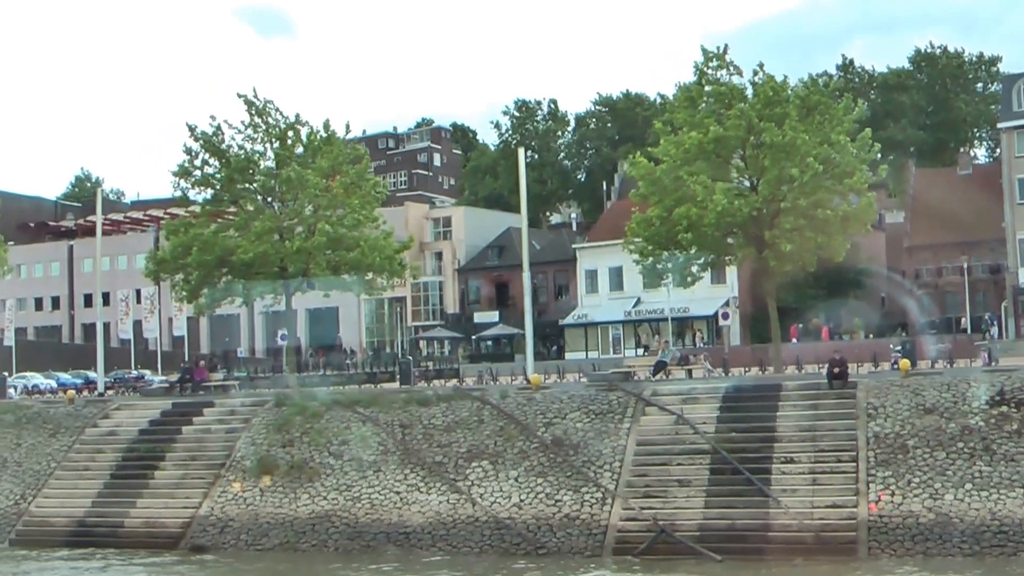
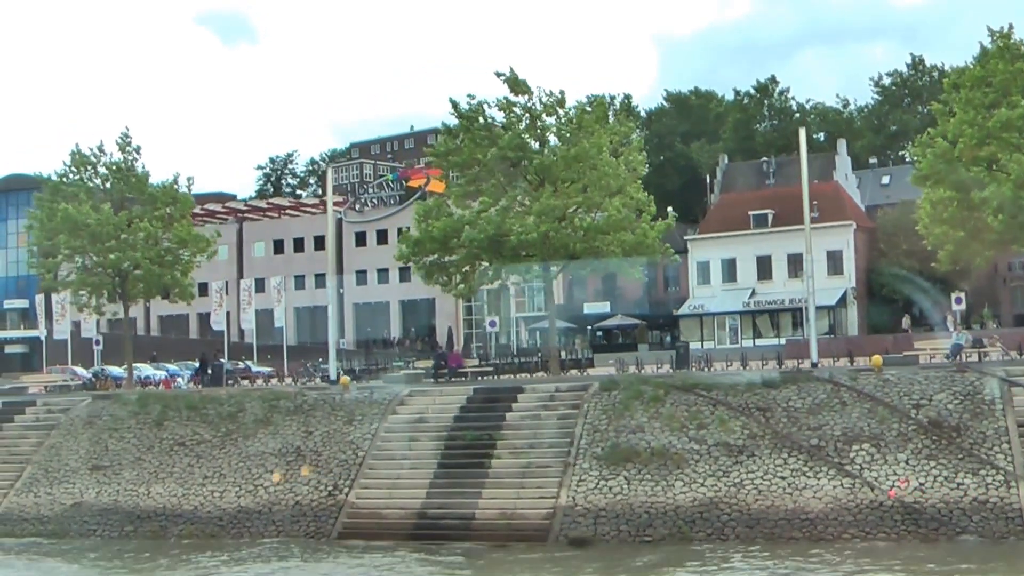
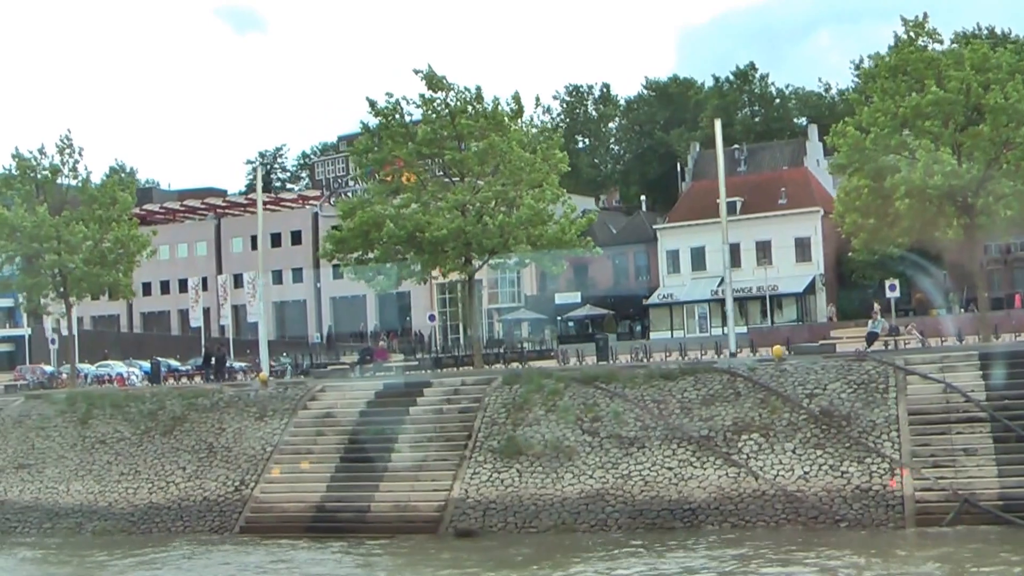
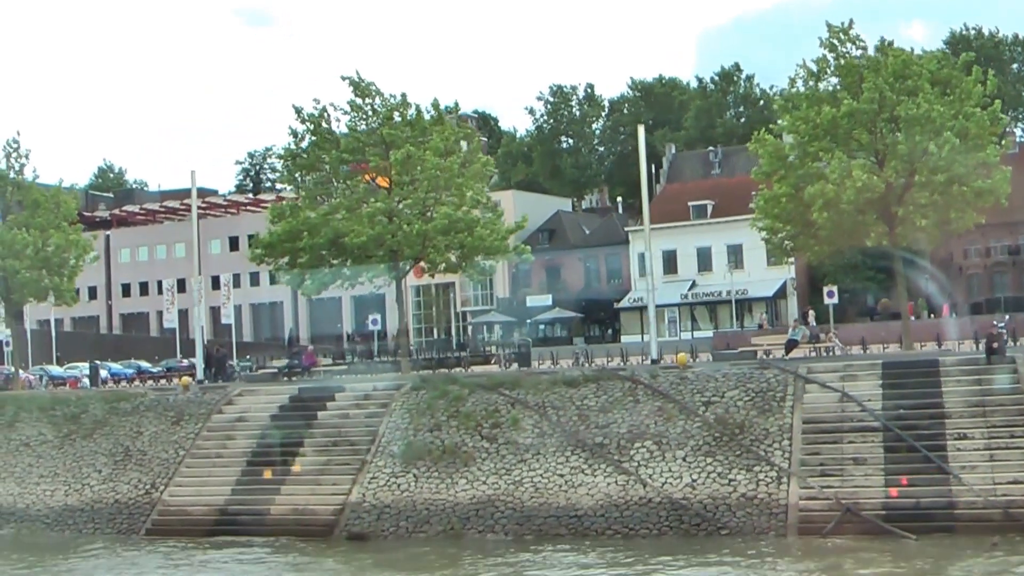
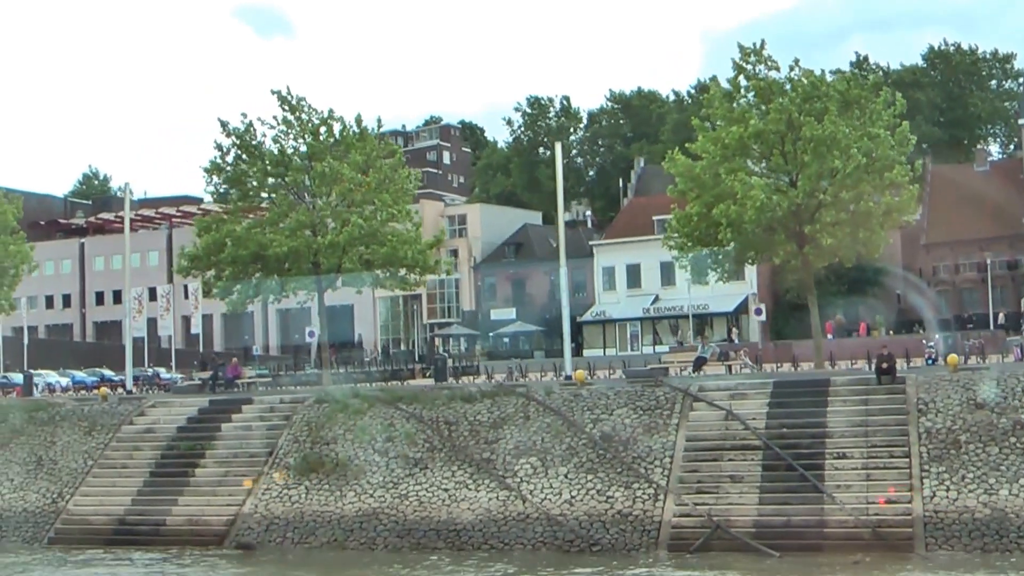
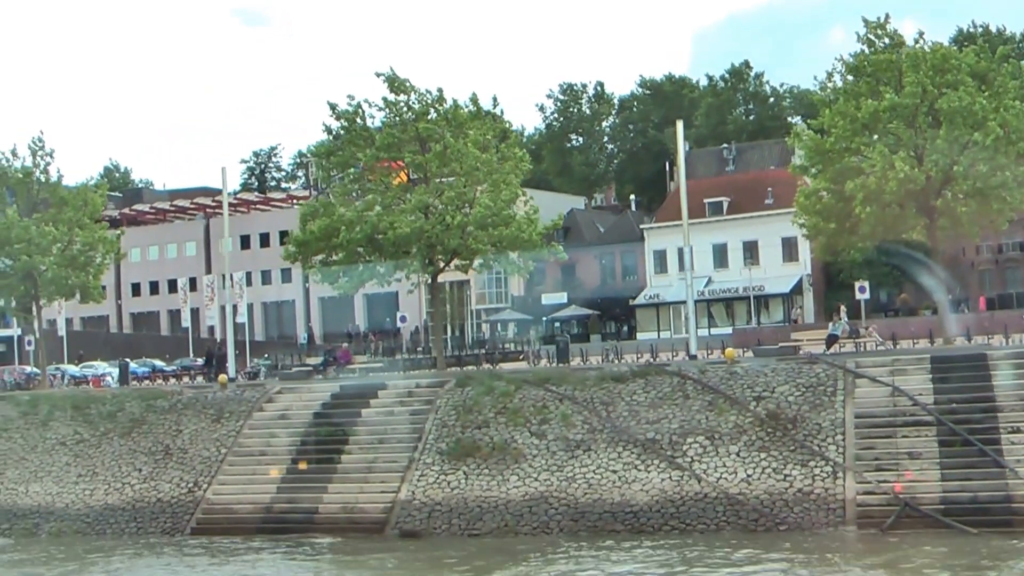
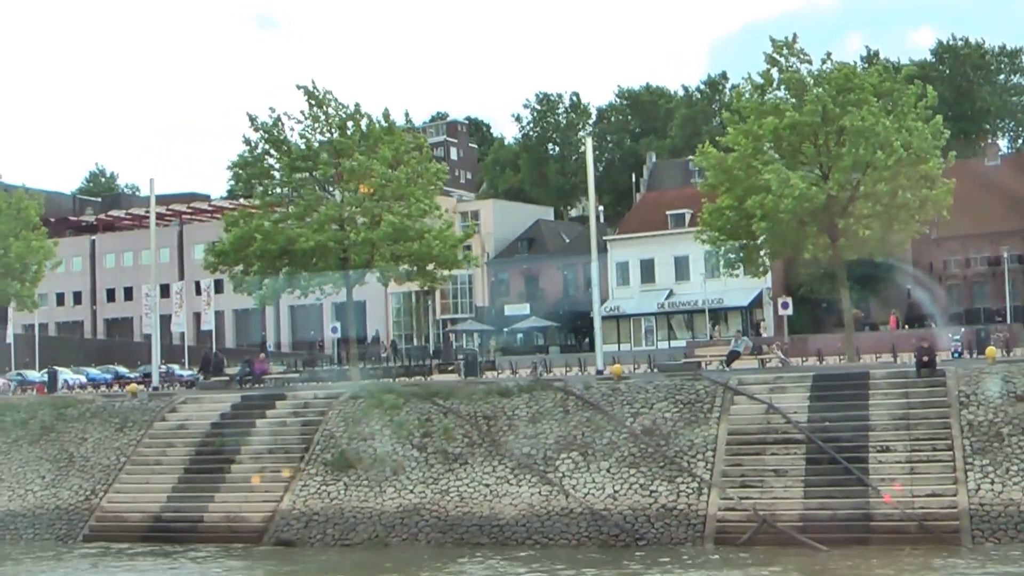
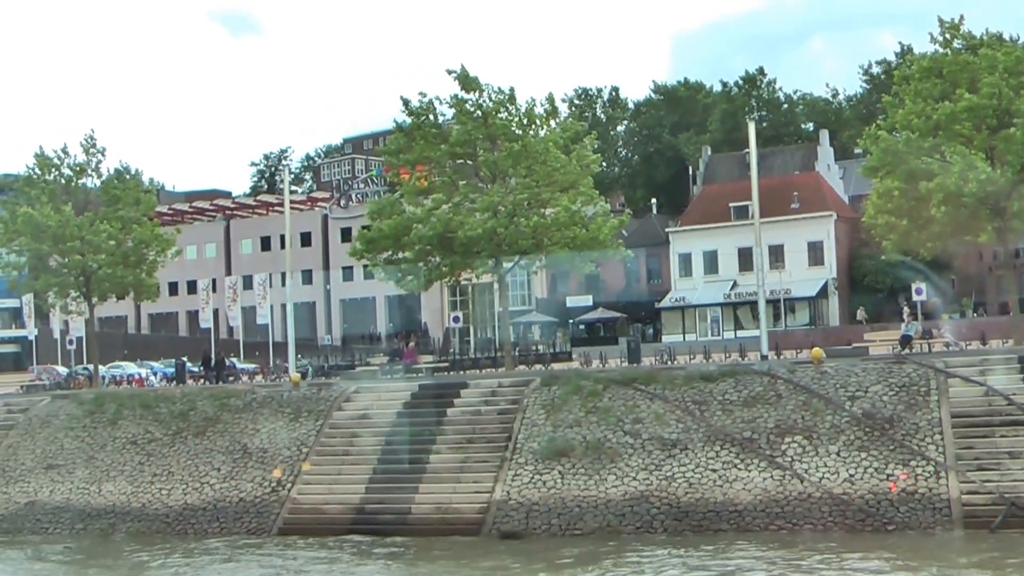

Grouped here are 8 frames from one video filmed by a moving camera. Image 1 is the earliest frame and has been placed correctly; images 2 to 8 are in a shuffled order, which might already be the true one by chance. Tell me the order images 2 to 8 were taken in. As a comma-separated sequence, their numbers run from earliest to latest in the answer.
5, 7, 4, 6, 3, 8, 2
